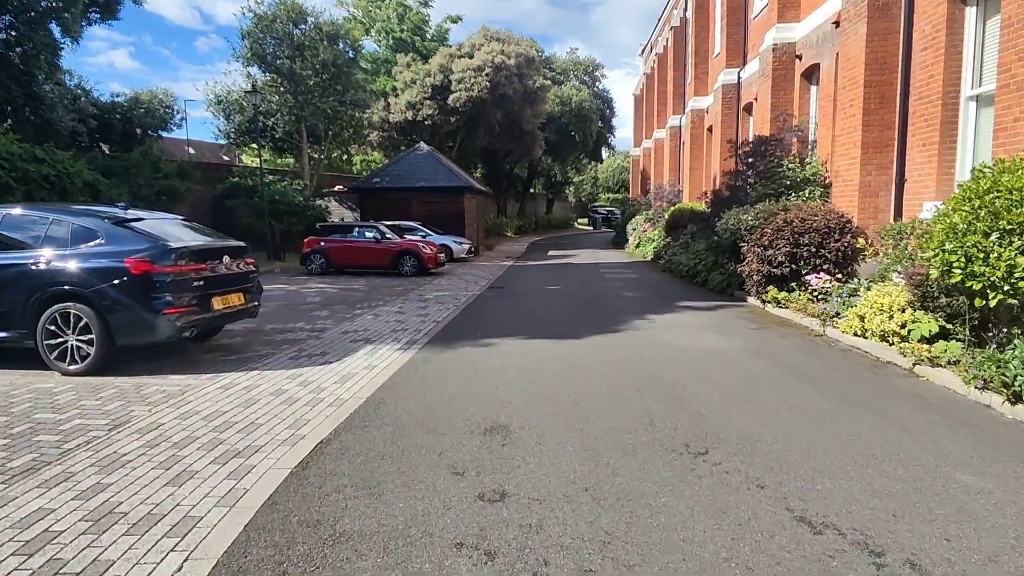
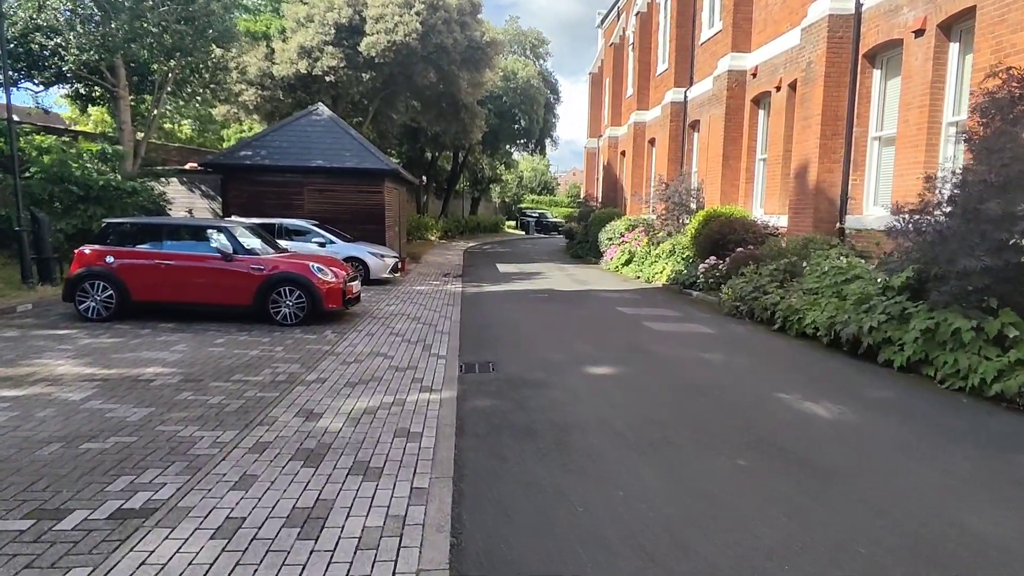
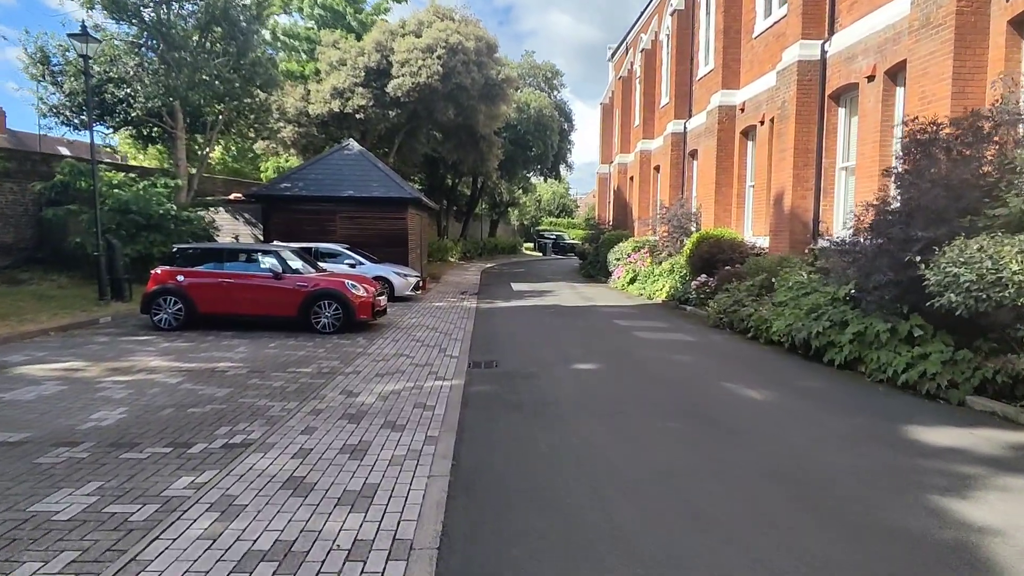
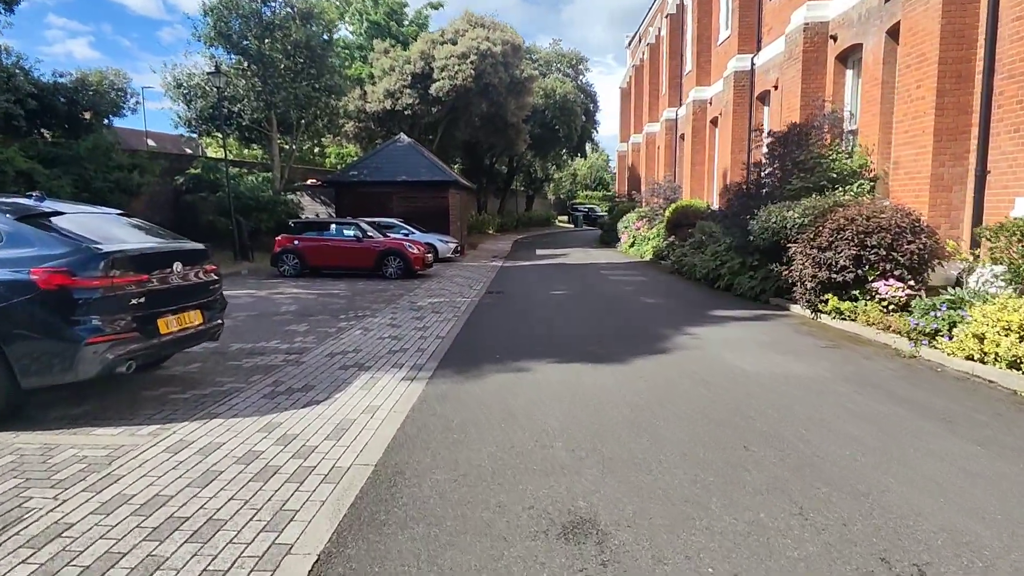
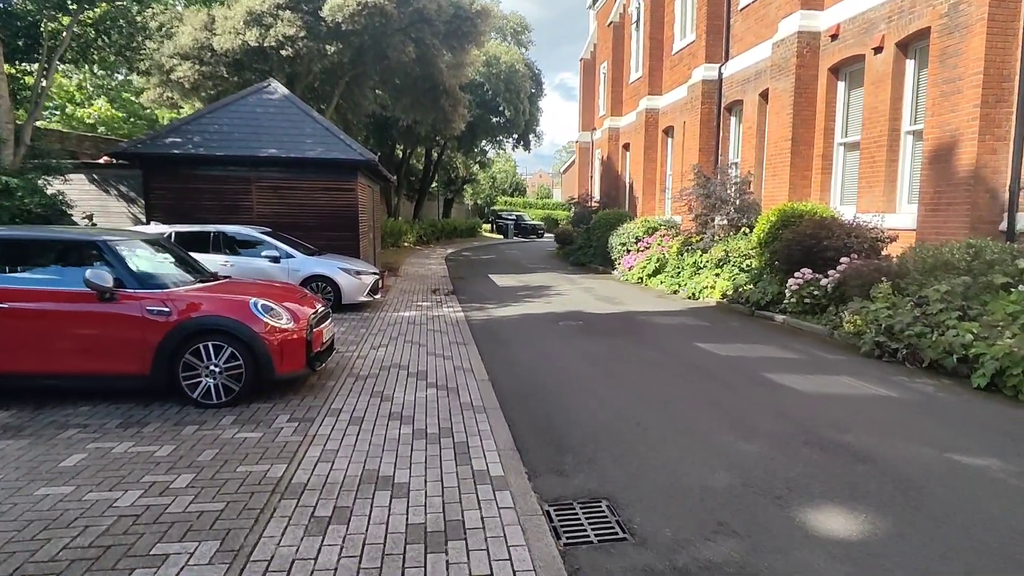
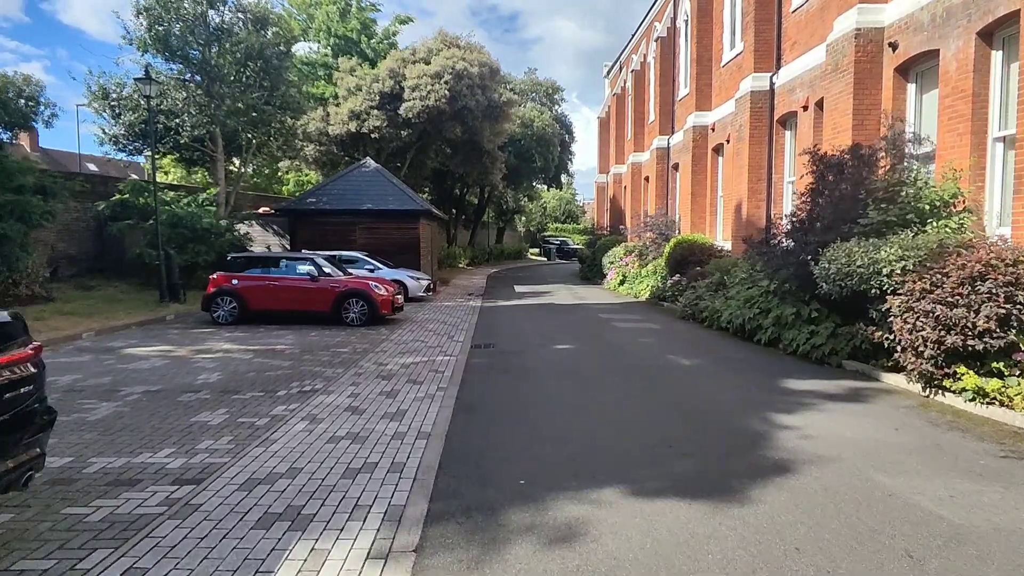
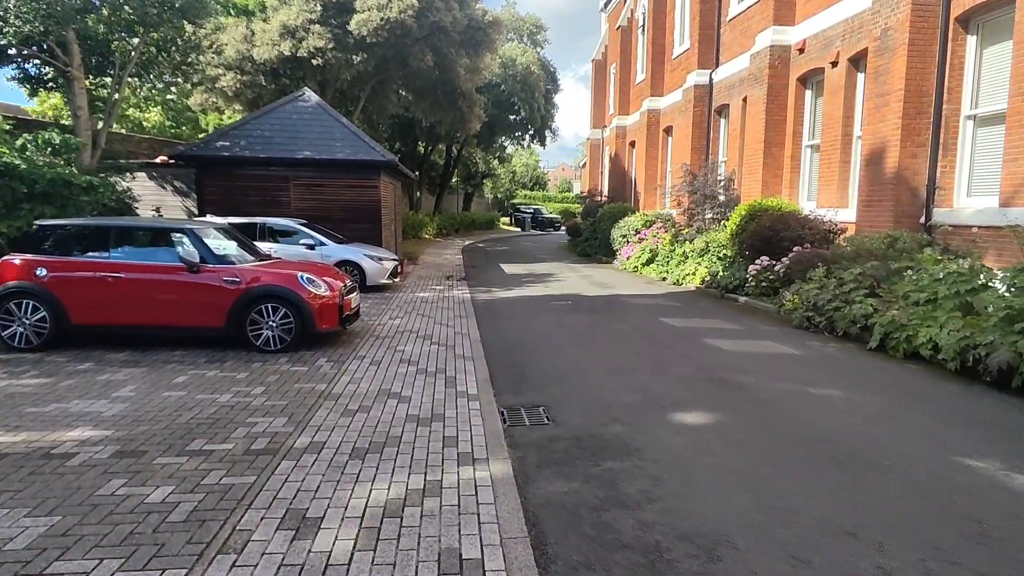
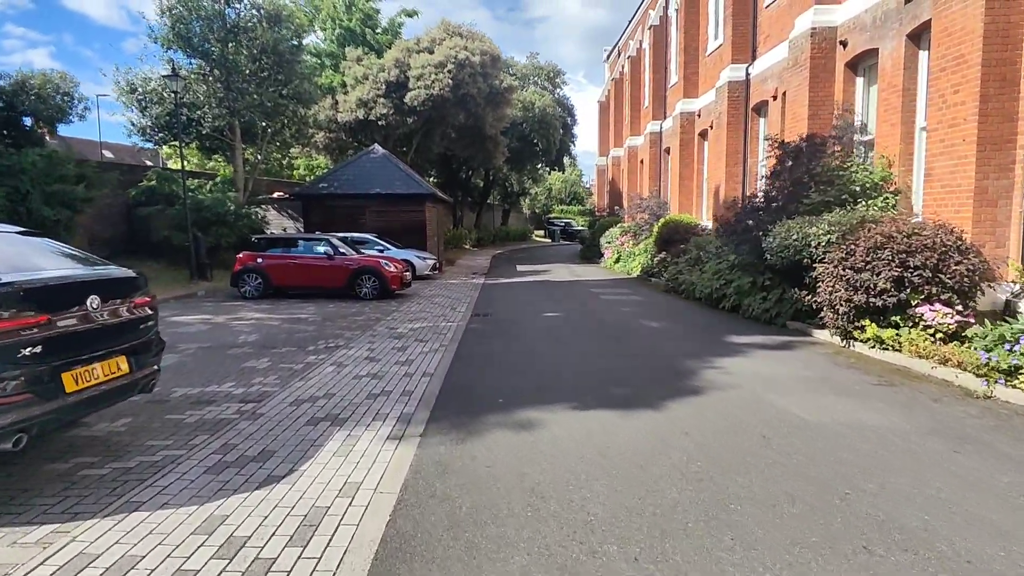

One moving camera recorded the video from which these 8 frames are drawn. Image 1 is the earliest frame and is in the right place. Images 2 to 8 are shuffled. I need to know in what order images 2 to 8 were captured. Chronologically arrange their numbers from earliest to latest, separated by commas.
4, 8, 6, 3, 2, 7, 5
